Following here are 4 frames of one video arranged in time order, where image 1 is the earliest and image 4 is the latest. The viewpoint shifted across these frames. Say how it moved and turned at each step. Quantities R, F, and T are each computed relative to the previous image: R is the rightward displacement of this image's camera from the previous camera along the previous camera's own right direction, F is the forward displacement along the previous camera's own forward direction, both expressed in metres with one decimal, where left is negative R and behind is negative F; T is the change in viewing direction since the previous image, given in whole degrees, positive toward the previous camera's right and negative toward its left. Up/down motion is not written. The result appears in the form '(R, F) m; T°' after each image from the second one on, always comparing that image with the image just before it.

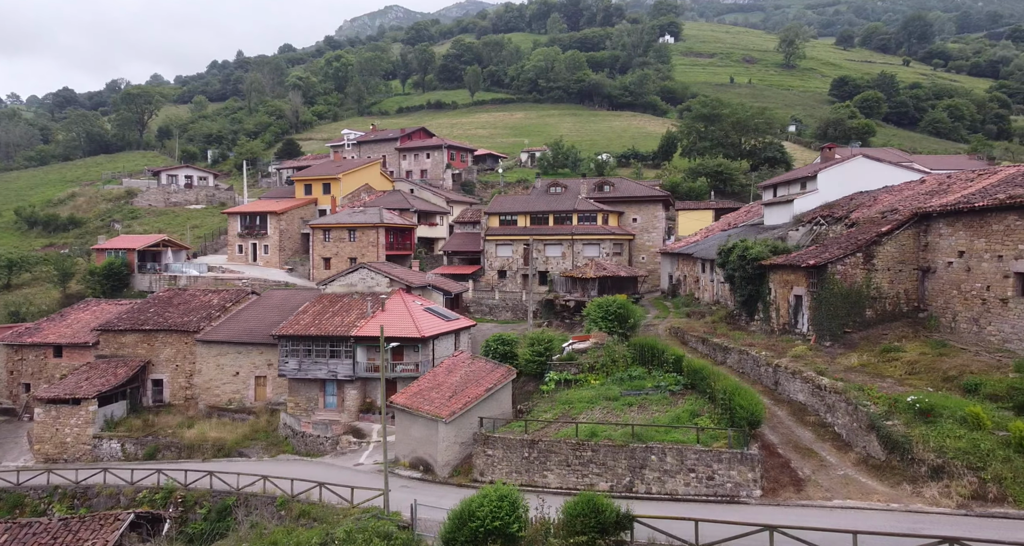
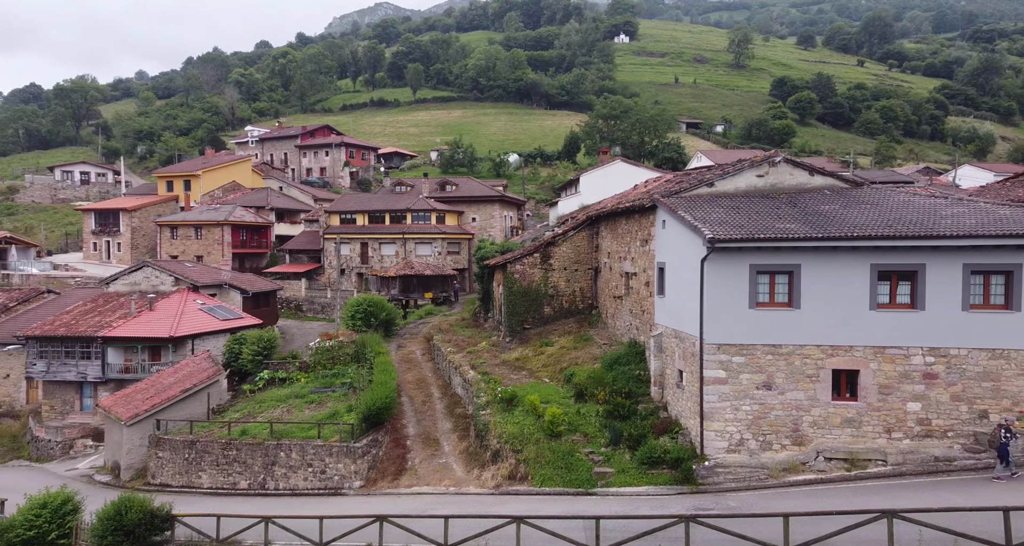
(+5.5, -0.9) m; +11°
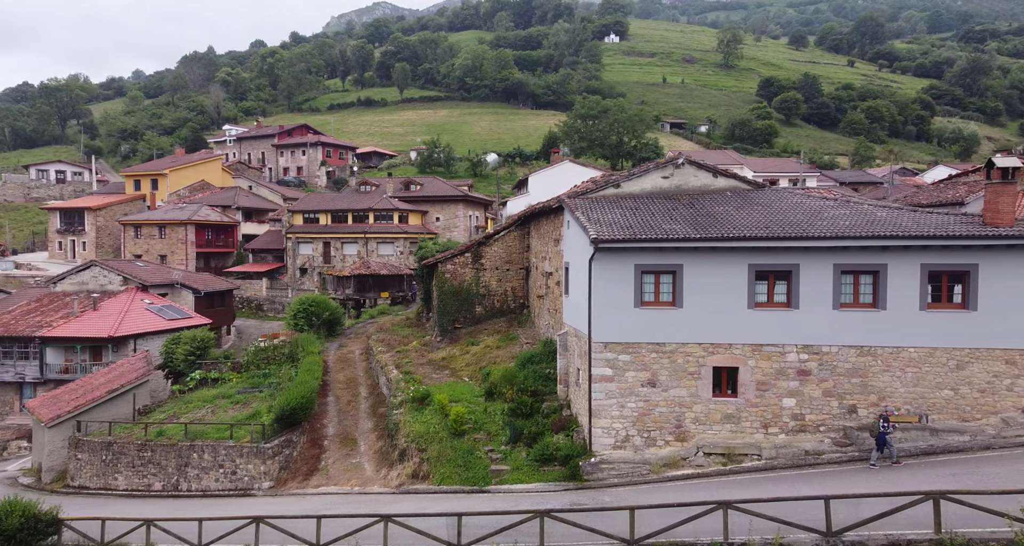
(+1.3, -0.1) m; +3°
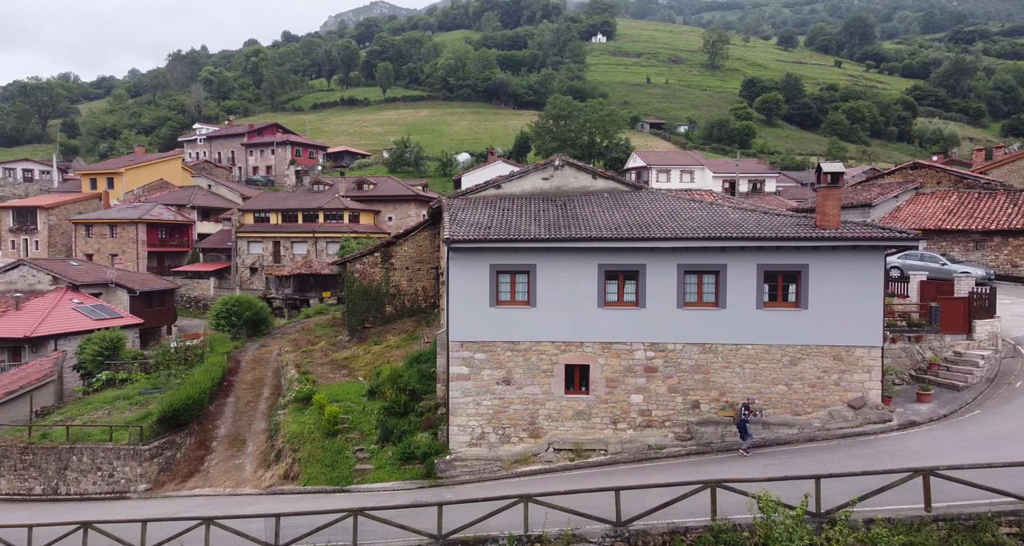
(+1.7, -0.2) m; +3°
